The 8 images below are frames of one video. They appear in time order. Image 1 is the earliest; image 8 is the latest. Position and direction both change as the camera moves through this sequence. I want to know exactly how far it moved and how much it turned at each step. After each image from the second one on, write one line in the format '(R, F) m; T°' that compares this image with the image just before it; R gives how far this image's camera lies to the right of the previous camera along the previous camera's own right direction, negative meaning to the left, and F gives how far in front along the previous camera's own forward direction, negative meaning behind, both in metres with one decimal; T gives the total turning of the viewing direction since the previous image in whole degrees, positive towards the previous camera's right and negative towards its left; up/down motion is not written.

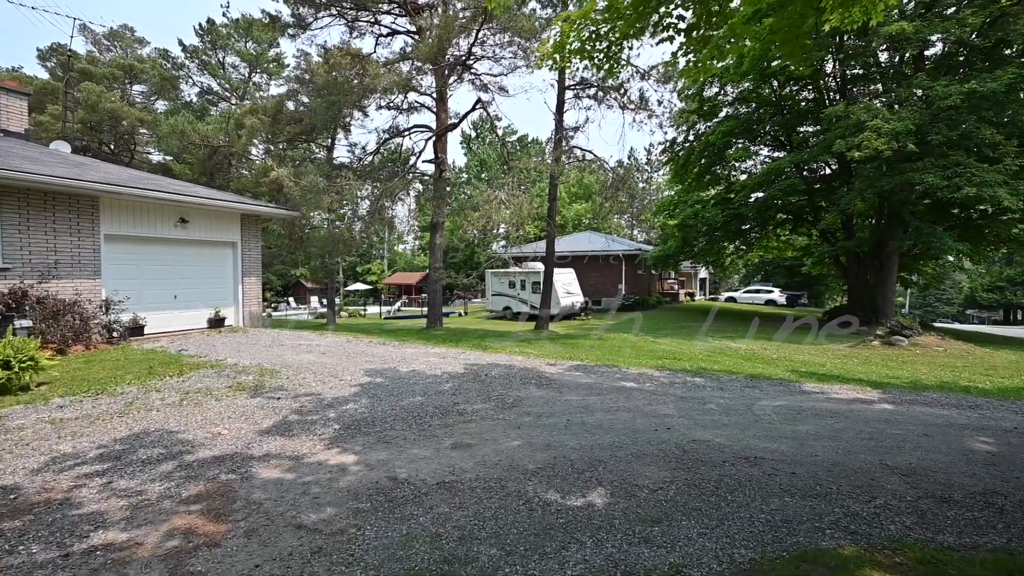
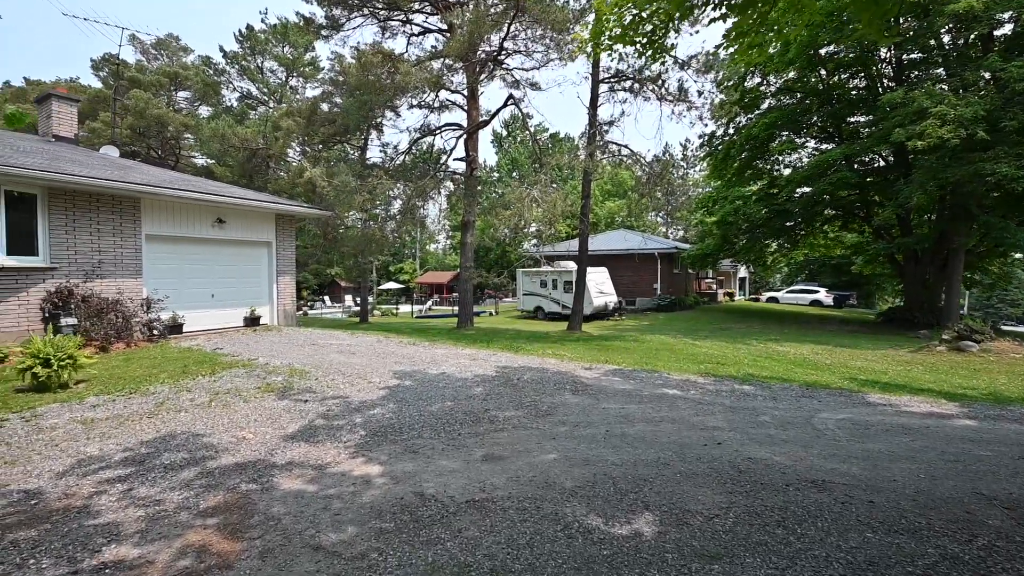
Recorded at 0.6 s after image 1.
(0.0, +0.3) m; -4°
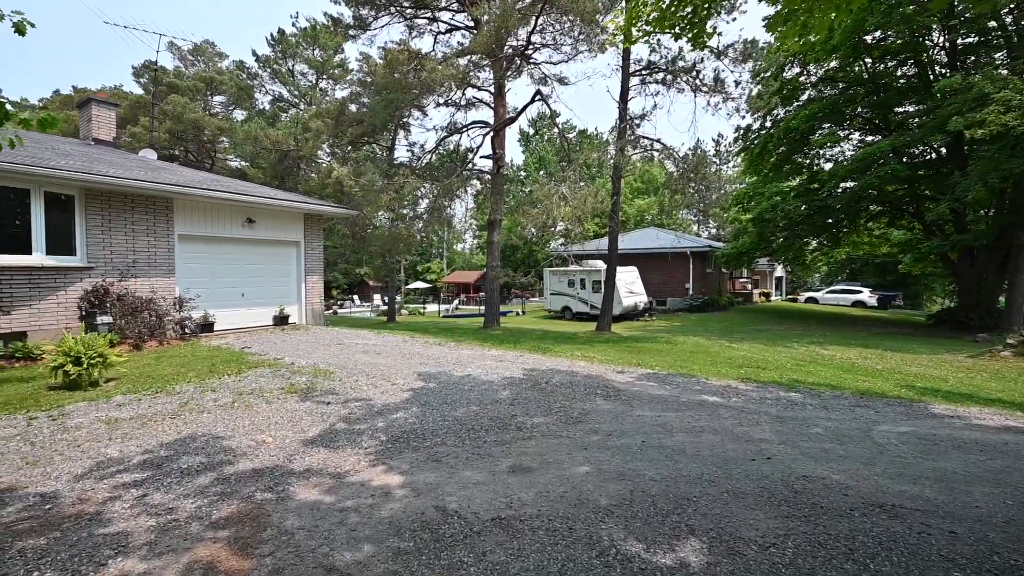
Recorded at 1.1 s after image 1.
(0.0, +0.3) m; -3°
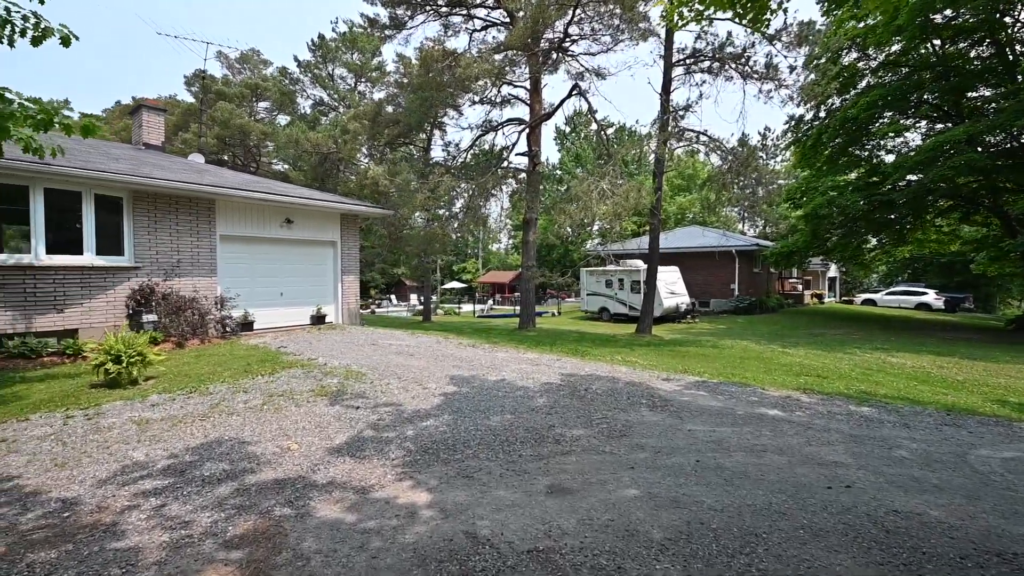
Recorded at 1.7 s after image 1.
(0.0, +0.3) m; -4°
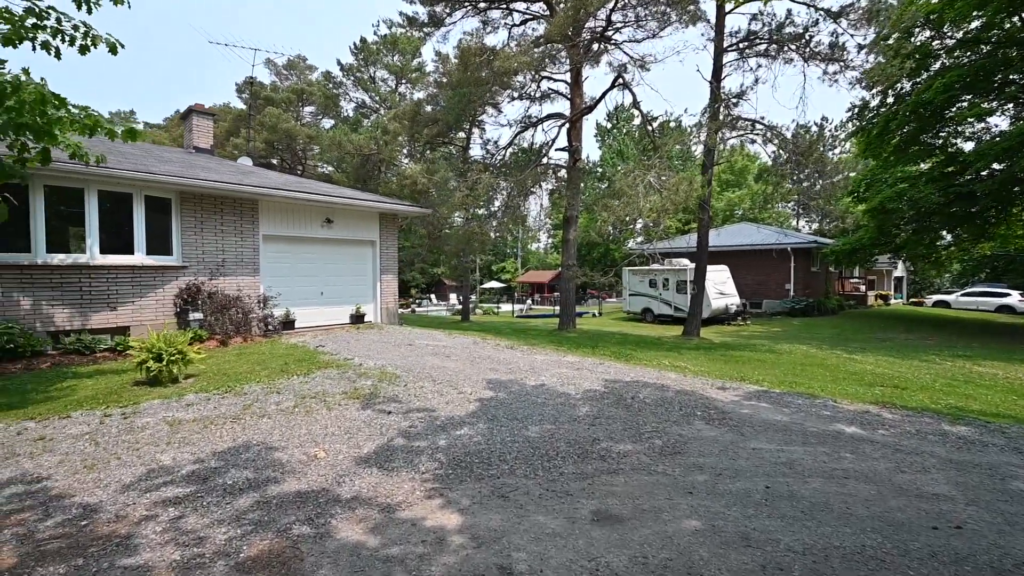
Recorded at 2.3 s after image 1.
(0.0, +0.4) m; -5°
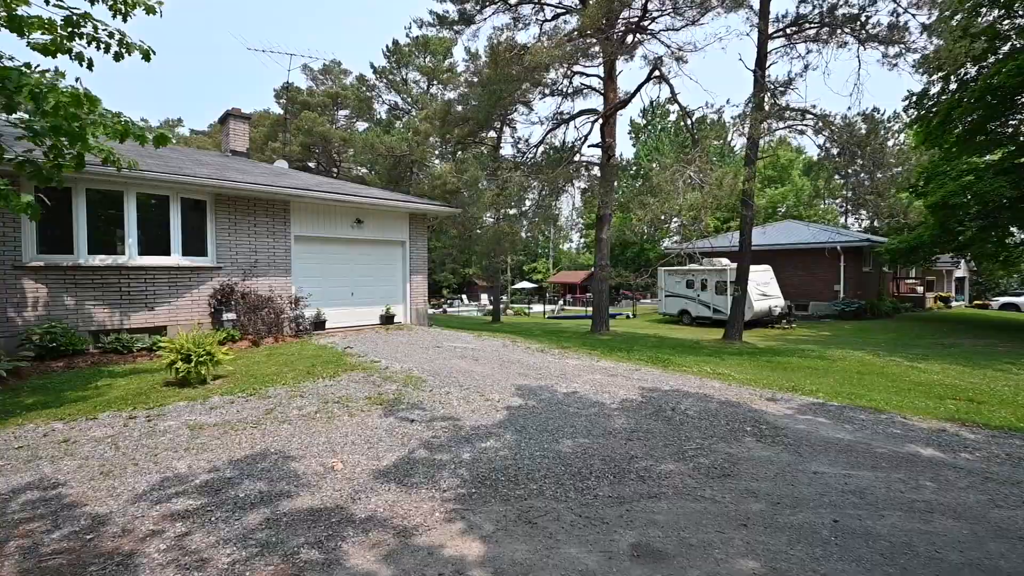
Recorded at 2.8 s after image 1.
(0.0, +0.3) m; -4°
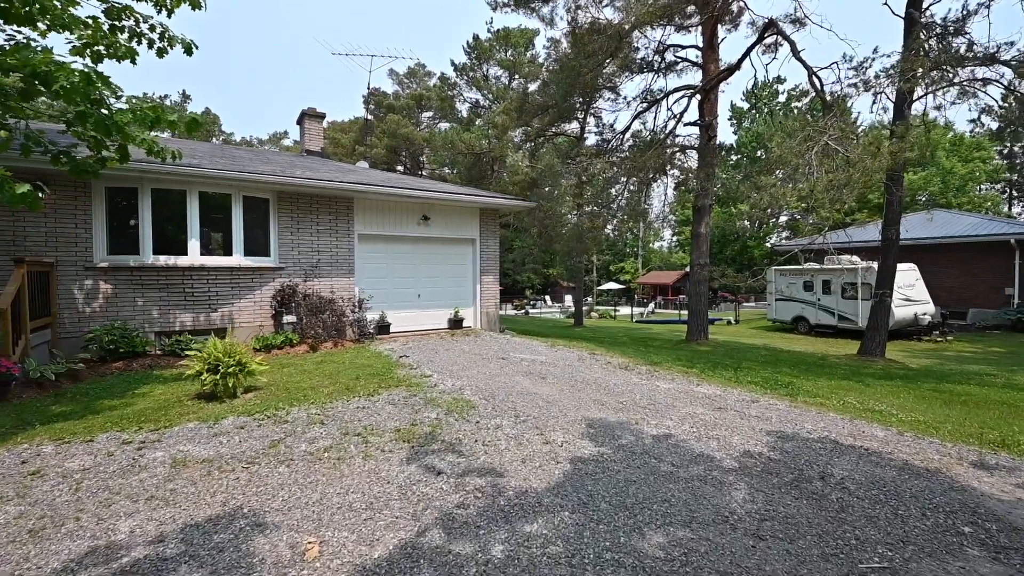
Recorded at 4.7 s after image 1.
(+0.2, +1.3) m; -11°
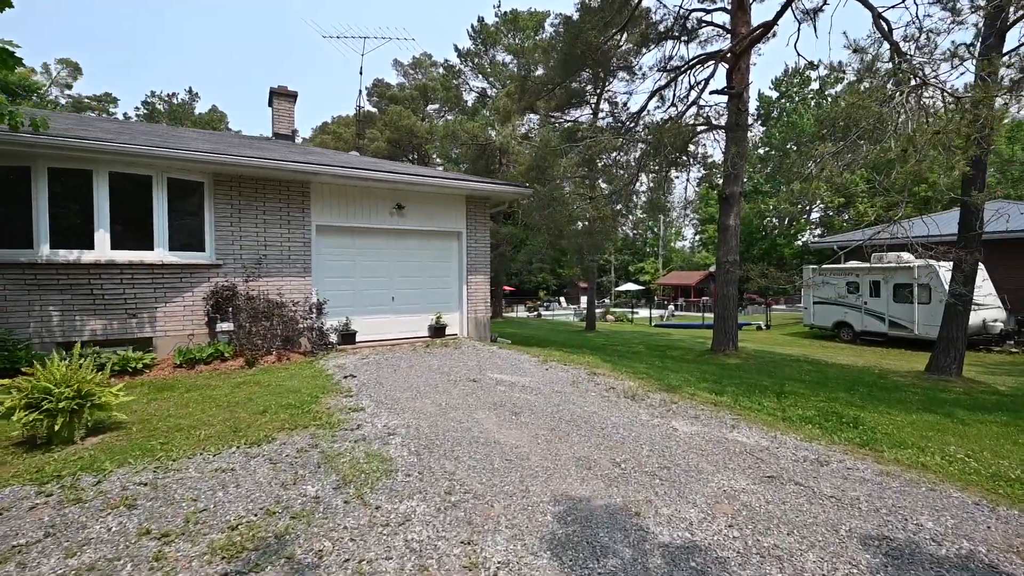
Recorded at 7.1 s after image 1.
(+0.6, +1.7) m; -2°
